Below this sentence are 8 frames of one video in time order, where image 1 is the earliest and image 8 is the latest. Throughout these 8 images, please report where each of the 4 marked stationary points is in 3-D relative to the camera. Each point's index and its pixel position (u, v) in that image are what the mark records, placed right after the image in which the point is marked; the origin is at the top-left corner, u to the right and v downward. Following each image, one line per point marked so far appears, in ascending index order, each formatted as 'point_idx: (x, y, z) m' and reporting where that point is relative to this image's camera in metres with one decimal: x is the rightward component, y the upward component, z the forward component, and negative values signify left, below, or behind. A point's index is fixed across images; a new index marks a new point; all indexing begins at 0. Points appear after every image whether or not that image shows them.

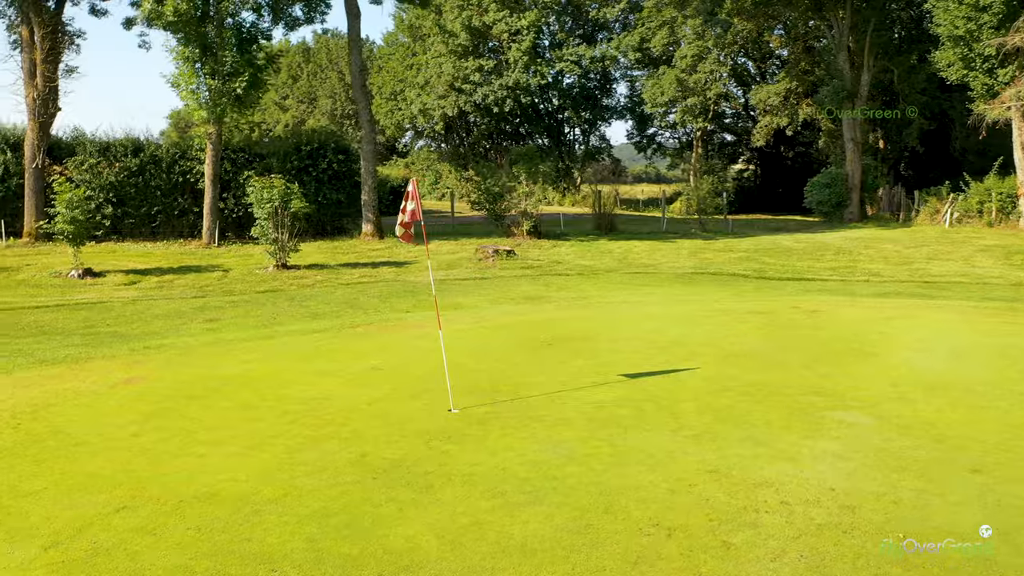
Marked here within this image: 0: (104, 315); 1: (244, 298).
0: (-7.0, -0.5, +14.1) m
1: (-5.3, -0.2, +16.1) m
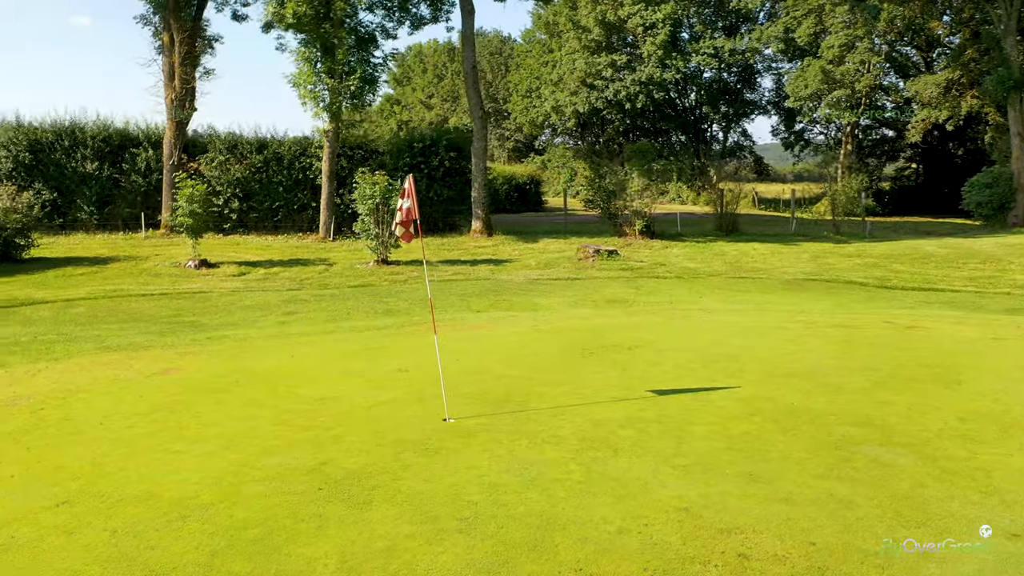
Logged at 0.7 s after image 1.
0: (-5.6, -0.3, +14.8) m
1: (-3.6, -0.1, +16.5) m
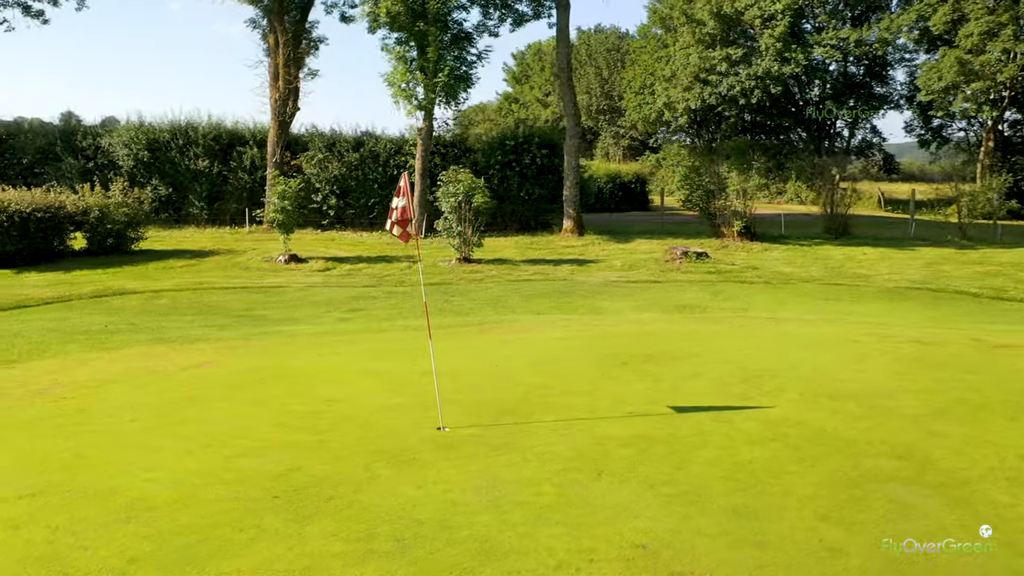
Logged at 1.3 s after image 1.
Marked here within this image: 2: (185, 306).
0: (-4.4, -0.2, +15.1) m
1: (-2.1, 0.0, +16.5) m
2: (-5.7, -0.3, +14.3) m
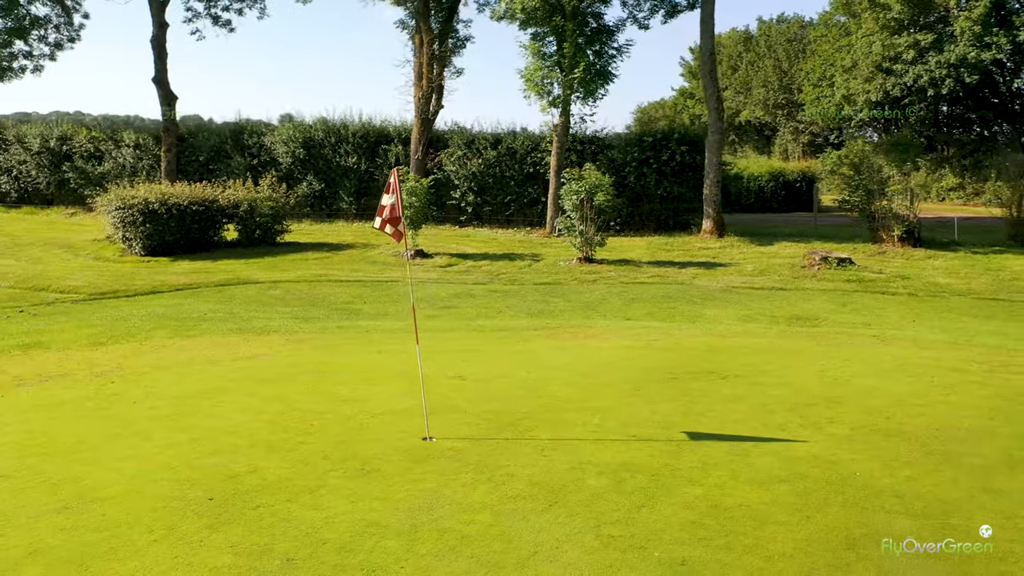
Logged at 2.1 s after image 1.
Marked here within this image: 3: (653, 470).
0: (-2.5, -0.1, +15.4) m
1: (0.0, 0.0, +16.2) m
2: (-4.0, -0.2, +14.9) m
3: (+1.0, -1.3, +5.7) m
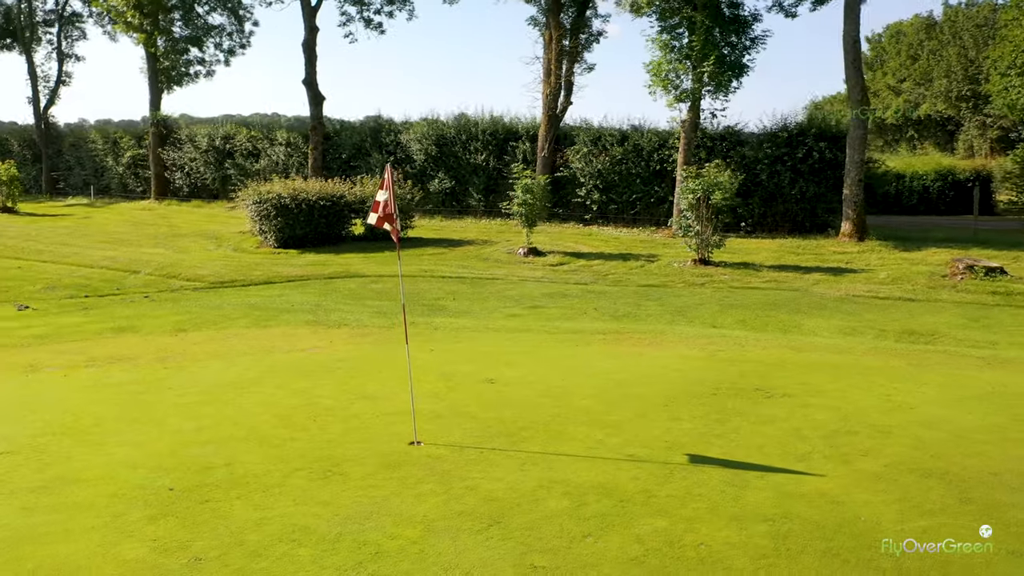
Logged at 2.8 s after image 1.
0: (-0.8, 0.0, +15.4) m
1: (+1.9, 0.0, +15.7) m
2: (-2.2, -0.1, +15.2) m
3: (+0.7, -1.3, +5.2) m
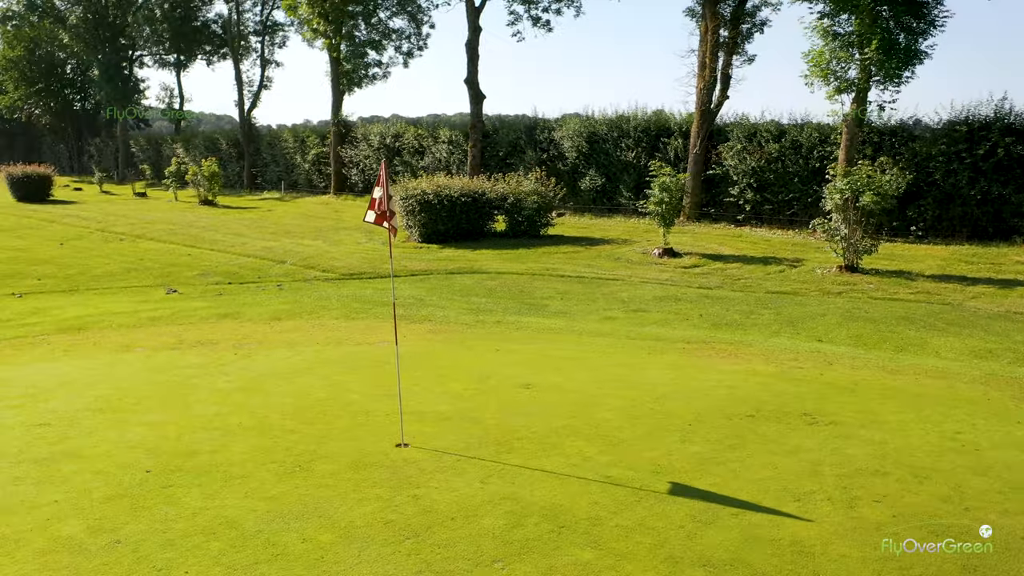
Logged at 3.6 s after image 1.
0: (+1.3, -0.1, +15.1) m
1: (+3.9, -0.1, +14.7) m
2: (-0.2, 0.0, +15.2) m
3: (+0.3, -1.3, +4.8) m
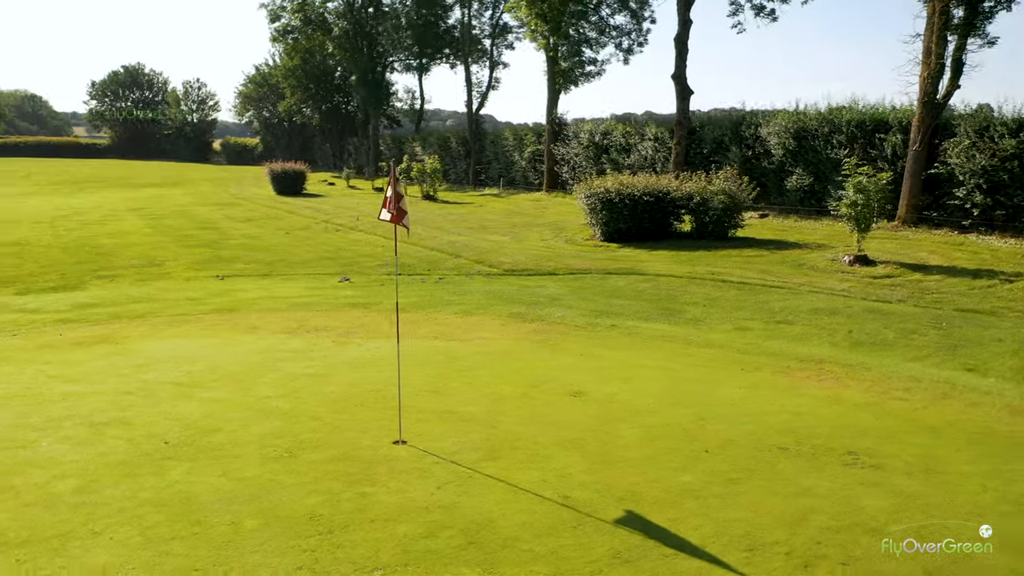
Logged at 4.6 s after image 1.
0: (+3.8, -0.2, +14.1) m
1: (+6.3, -0.4, +13.0) m
2: (+2.4, -0.1, +14.7) m
3: (-0.1, -1.4, +4.6) m
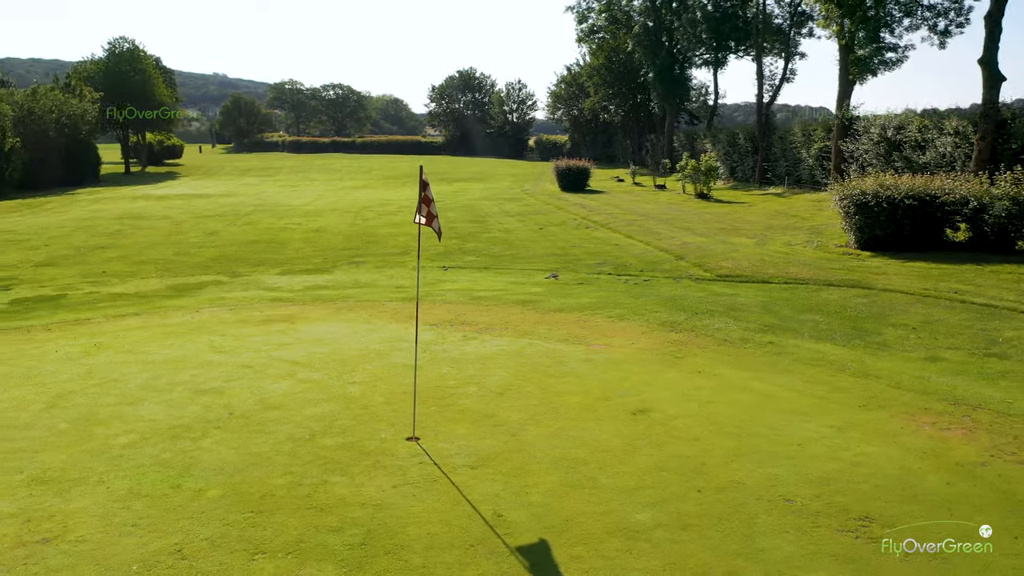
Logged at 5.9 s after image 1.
0: (+6.5, -0.5, +12.0) m
1: (+8.4, -0.8, +10.1) m
2: (+5.5, -0.3, +13.1) m
3: (-0.7, -1.4, +4.6) m
